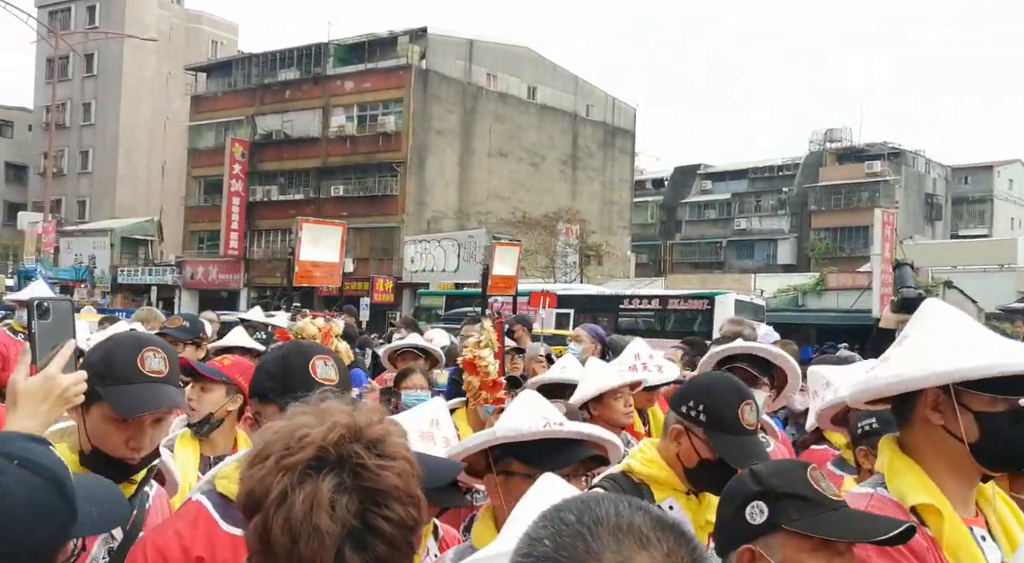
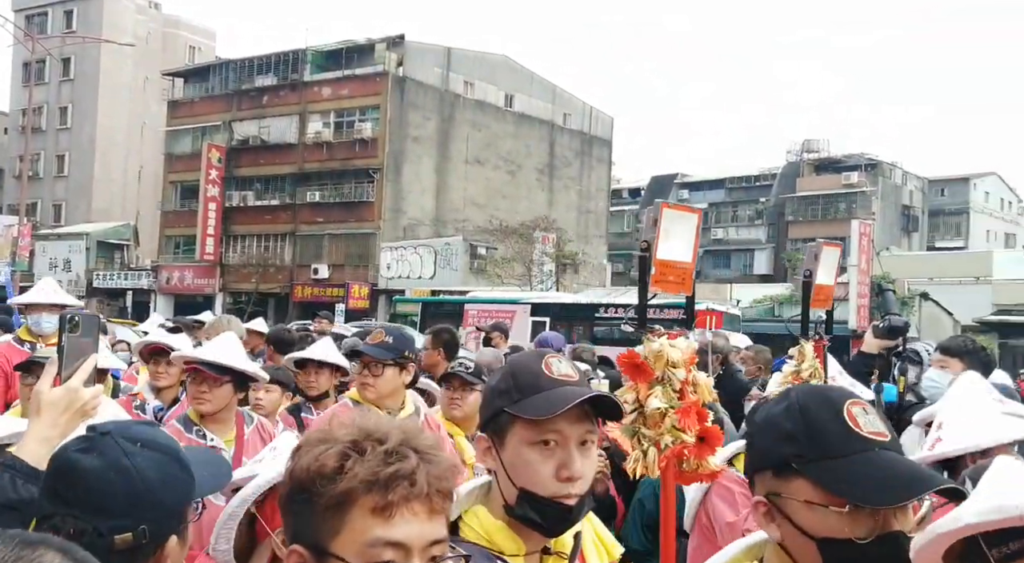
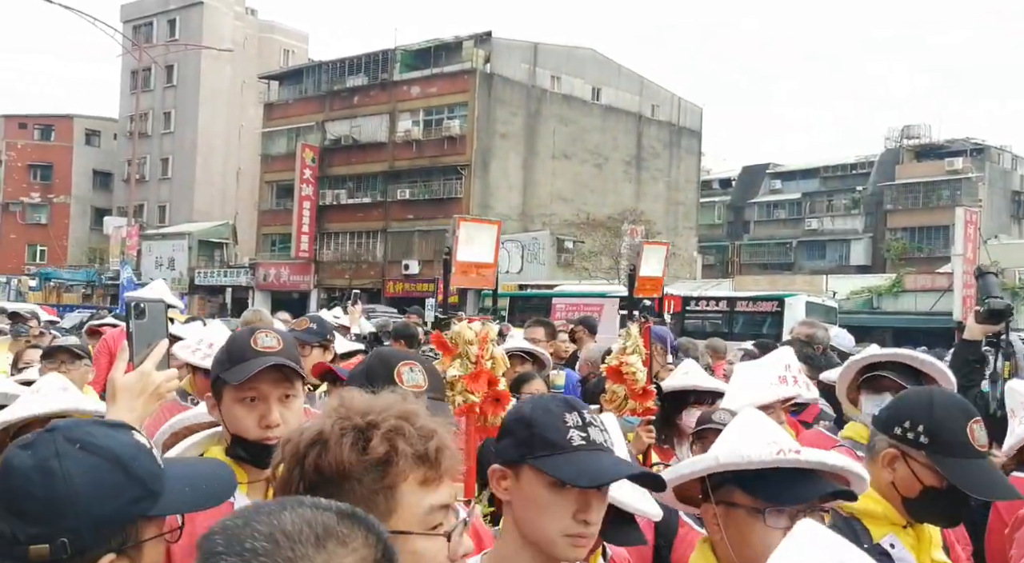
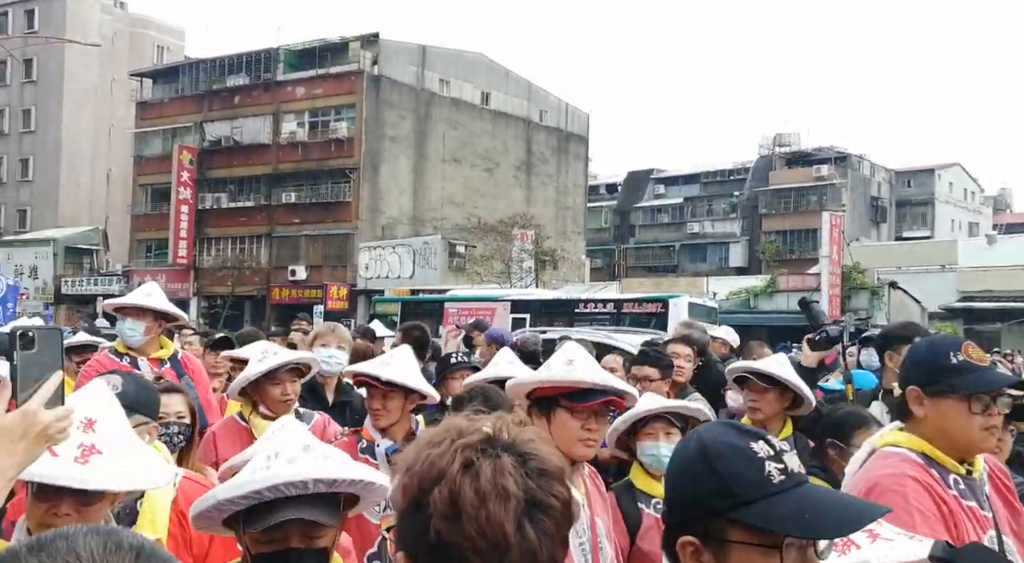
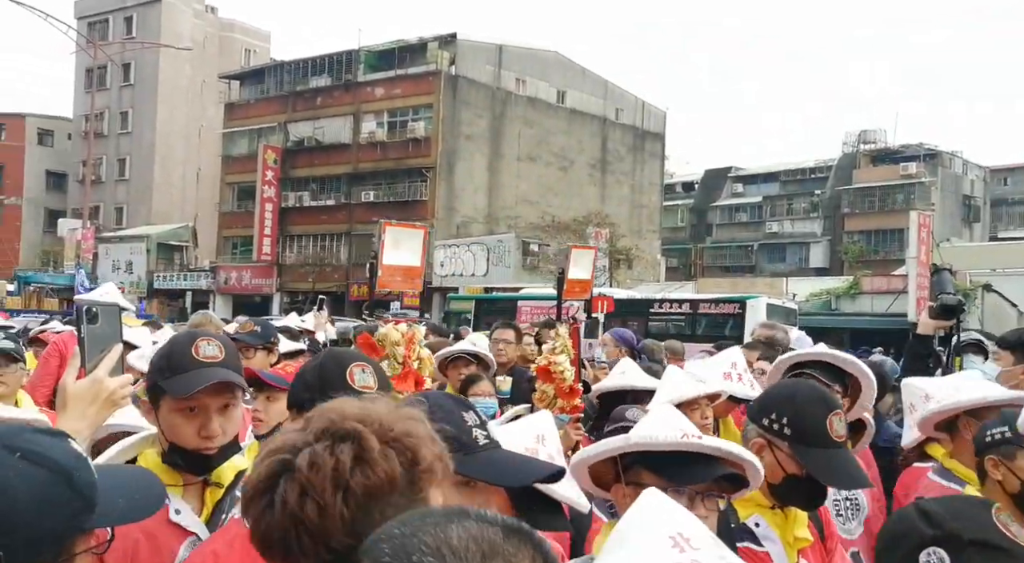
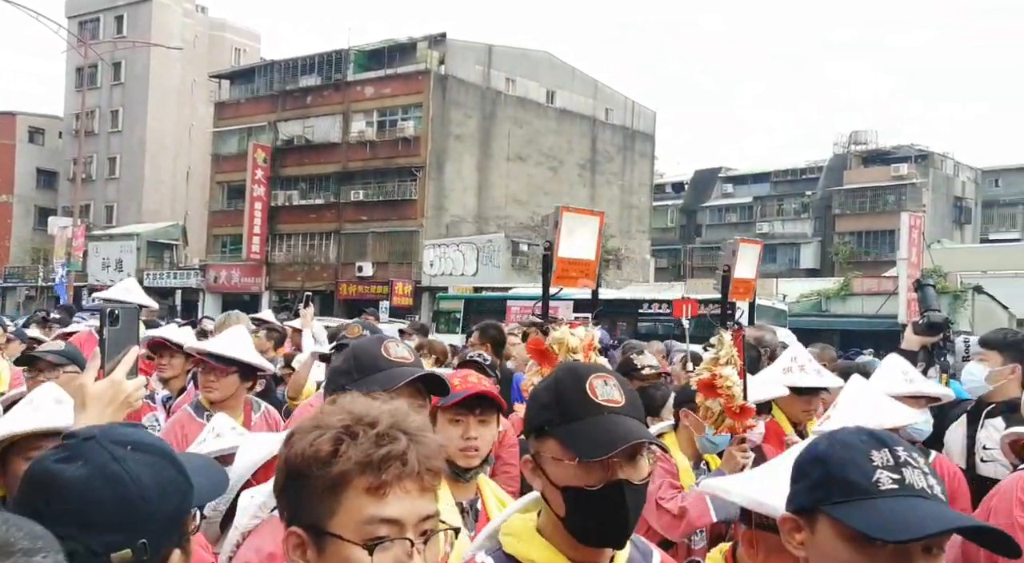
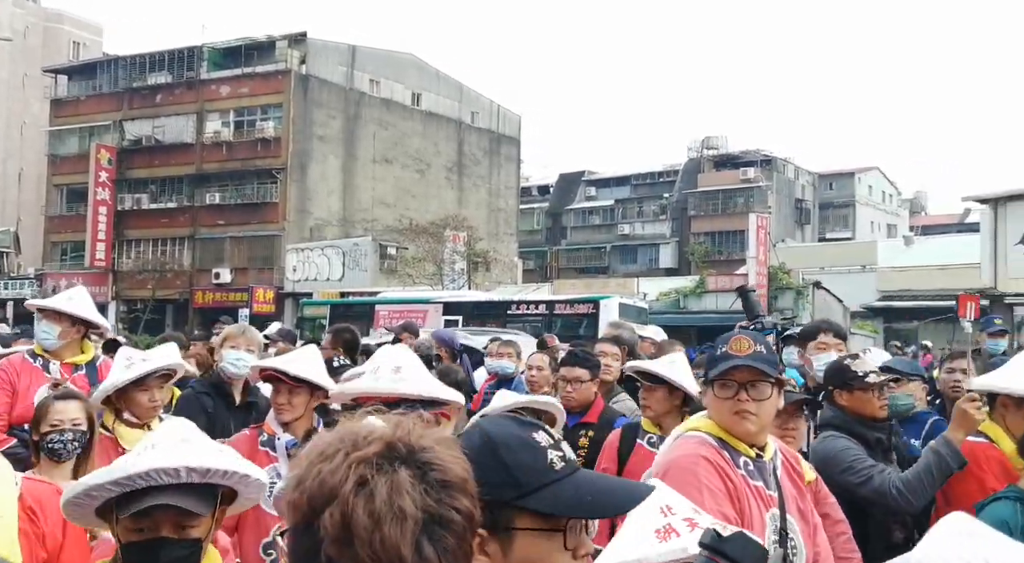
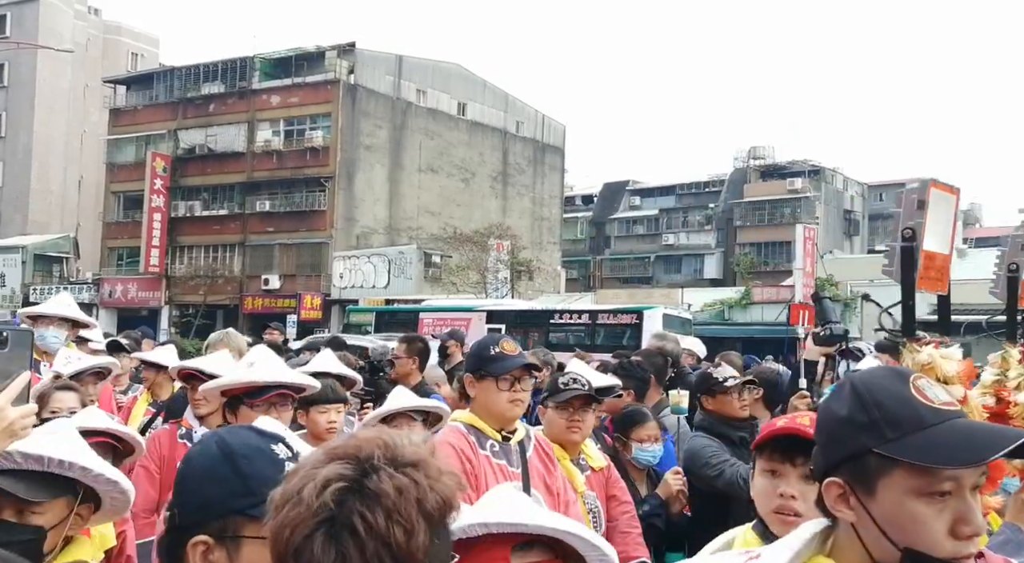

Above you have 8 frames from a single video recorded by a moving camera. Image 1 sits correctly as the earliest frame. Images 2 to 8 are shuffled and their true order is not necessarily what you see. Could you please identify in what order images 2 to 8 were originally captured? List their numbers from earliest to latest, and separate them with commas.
5, 3, 6, 2, 8, 7, 4
